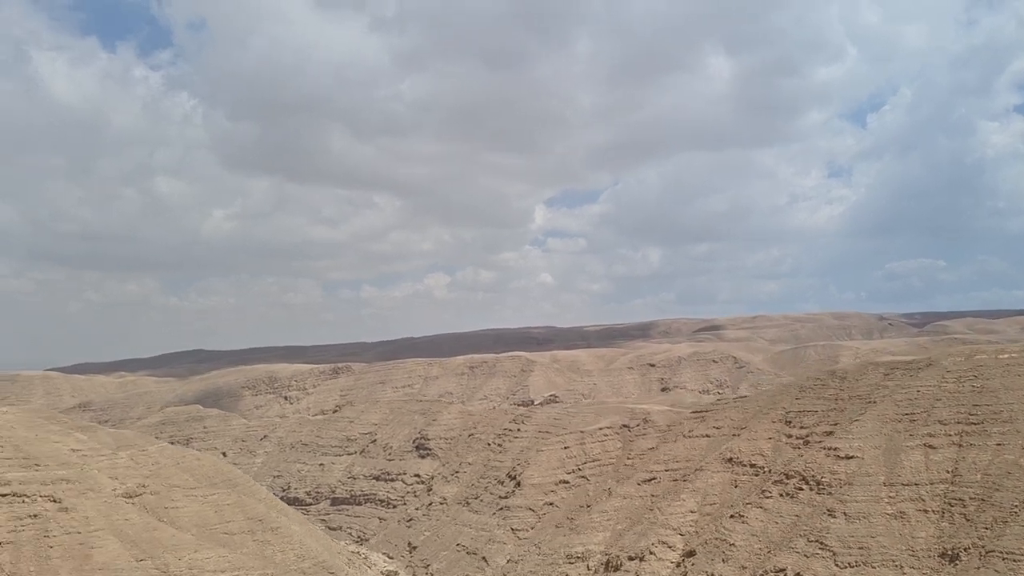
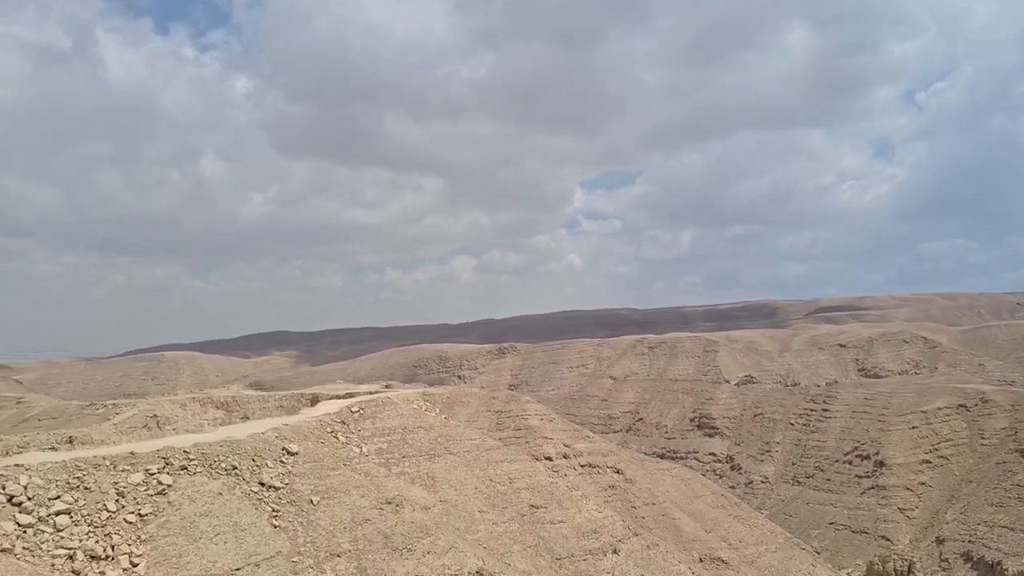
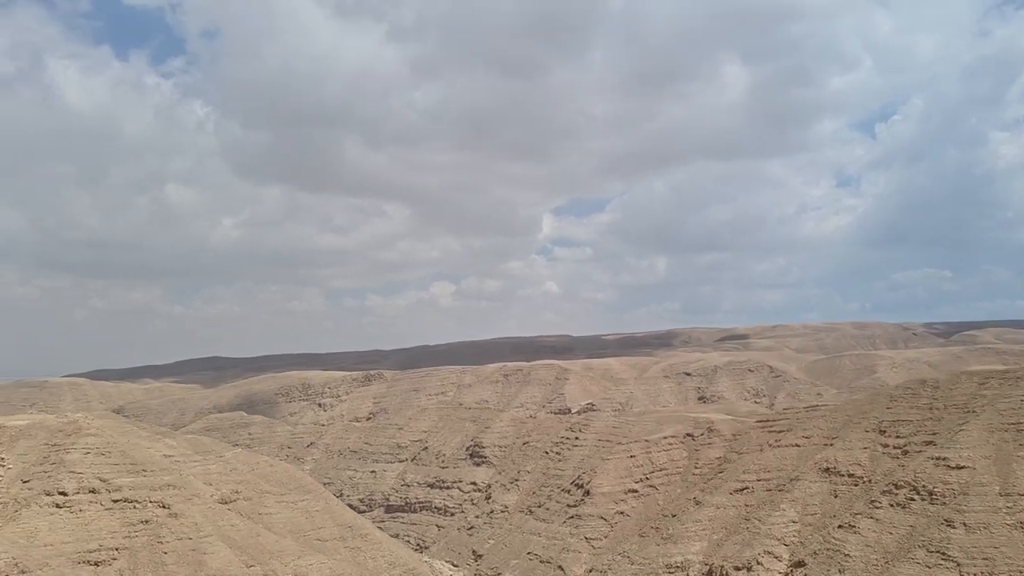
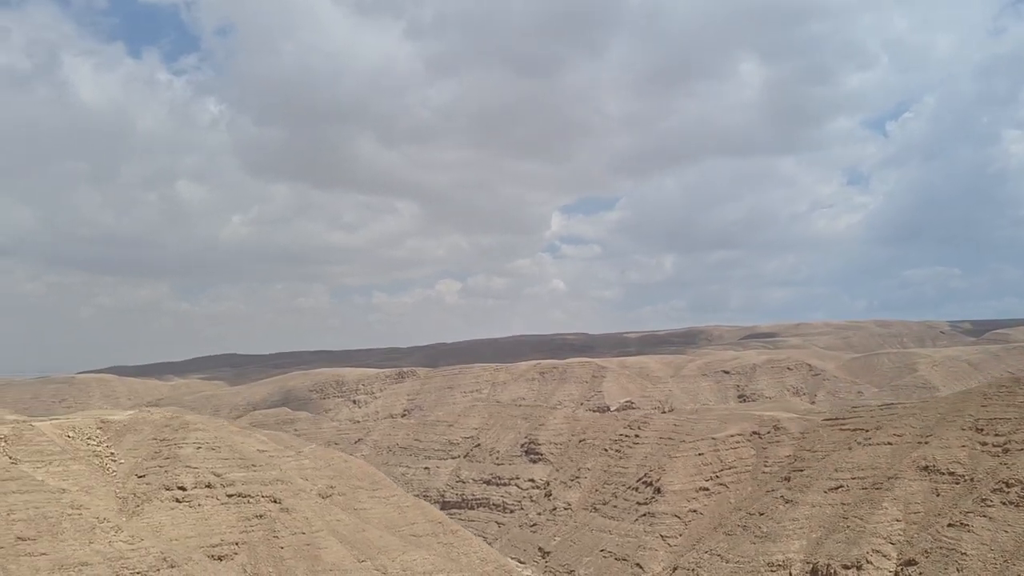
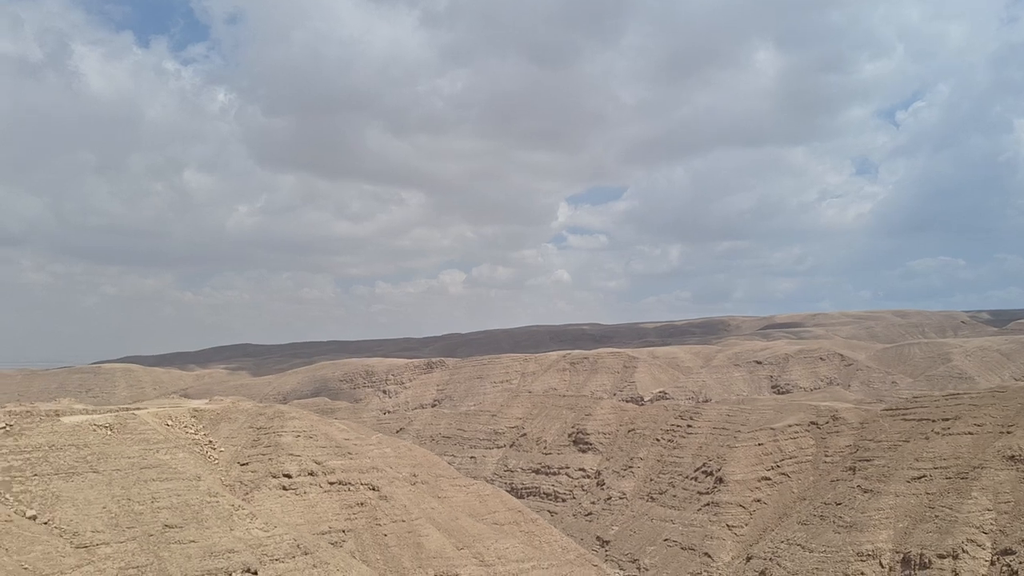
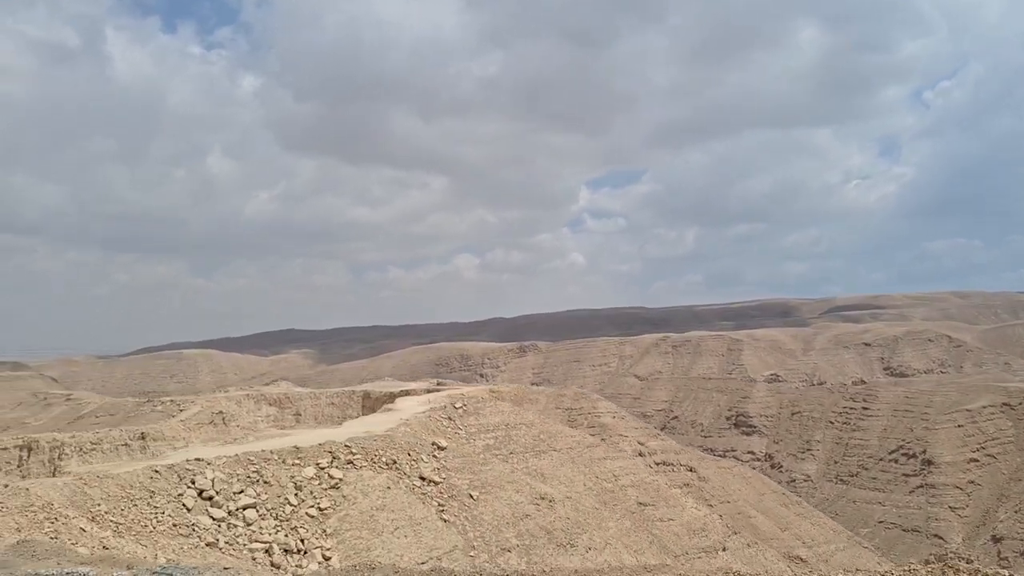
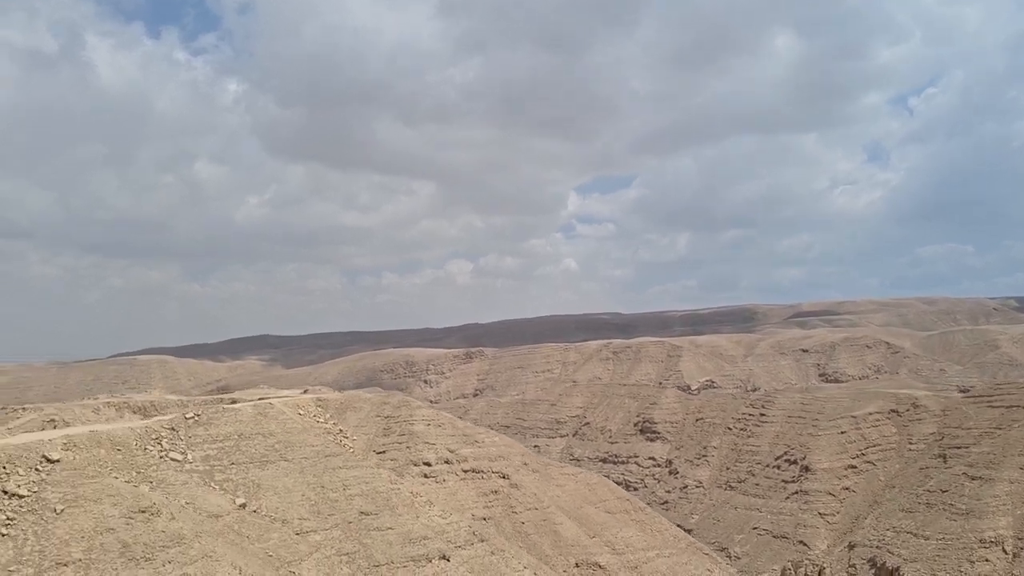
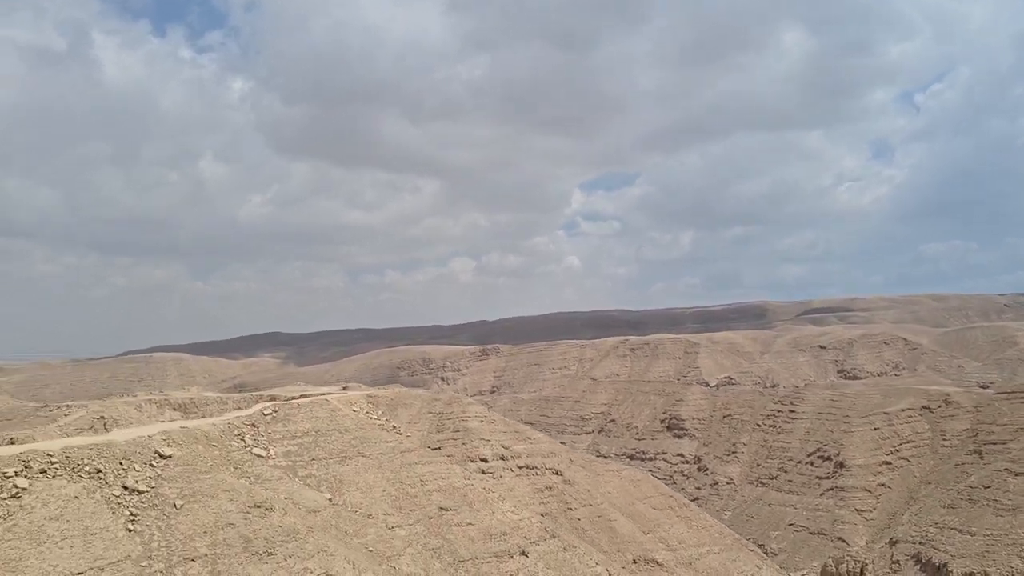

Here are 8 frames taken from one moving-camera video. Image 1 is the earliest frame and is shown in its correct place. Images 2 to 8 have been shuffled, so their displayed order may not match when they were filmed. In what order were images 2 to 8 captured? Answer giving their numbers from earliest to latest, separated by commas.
3, 4, 5, 7, 8, 2, 6
